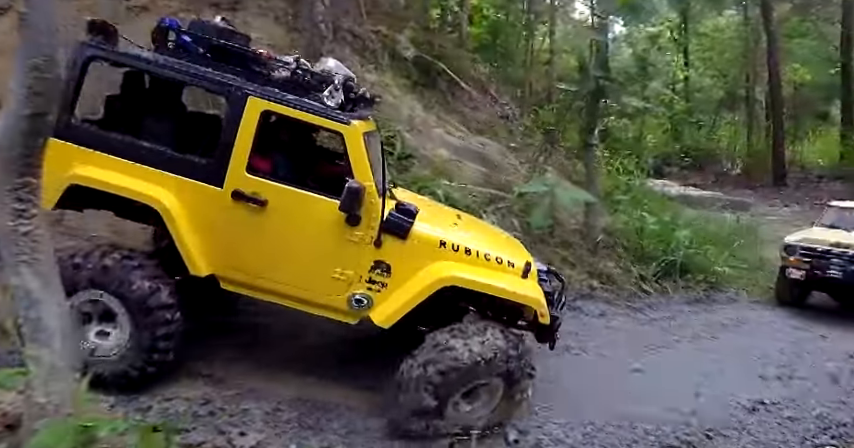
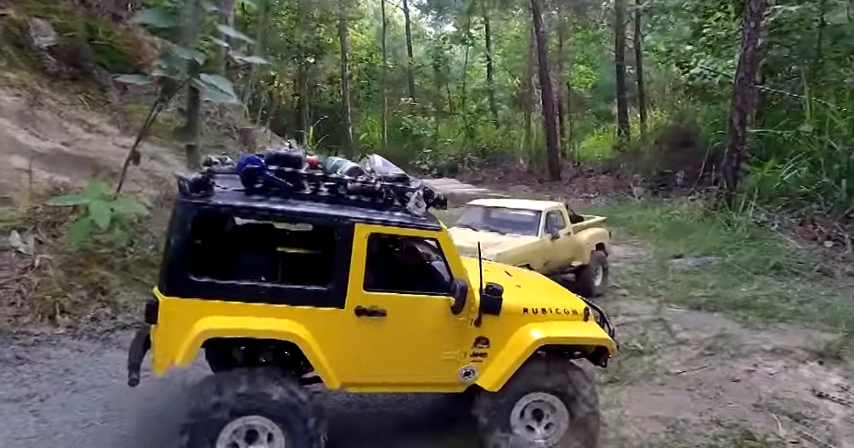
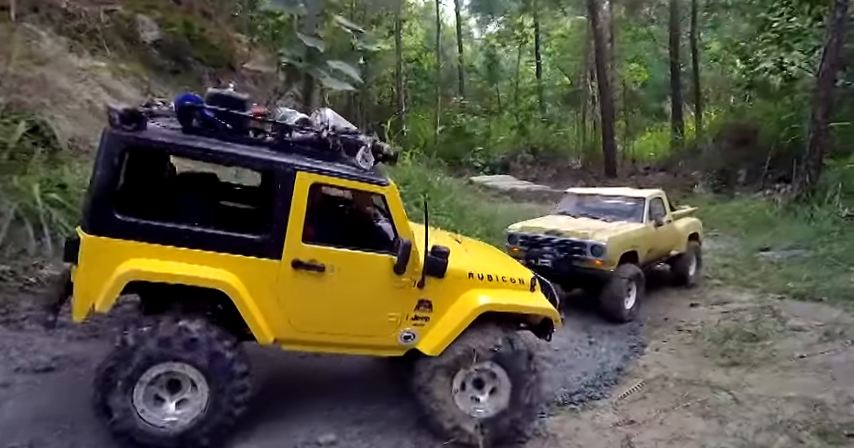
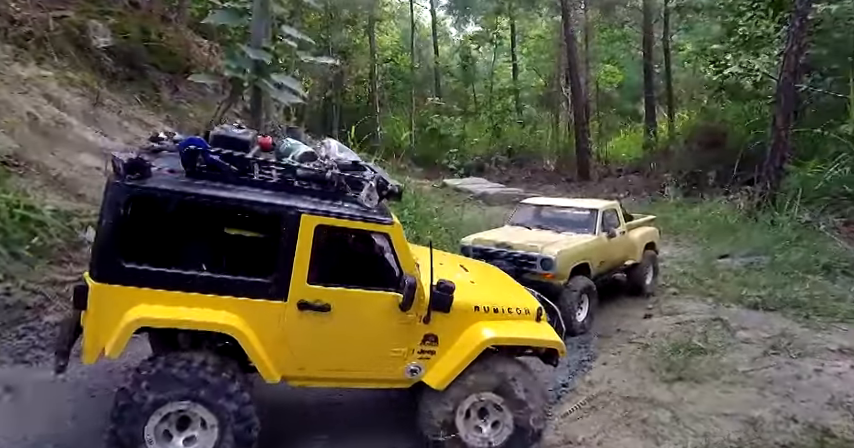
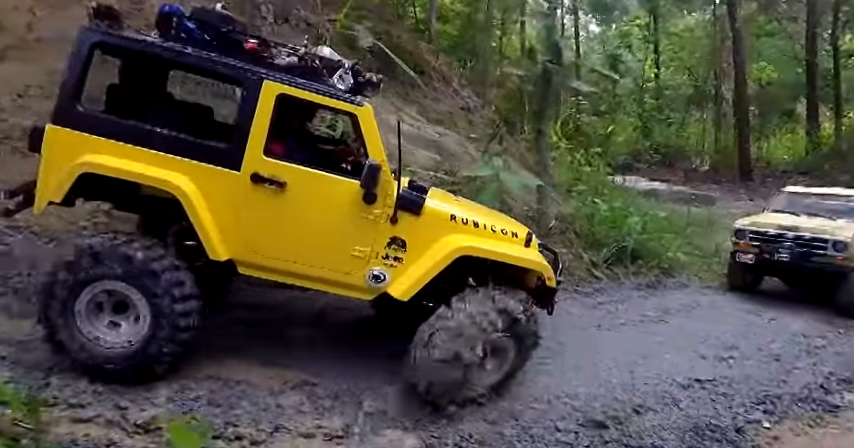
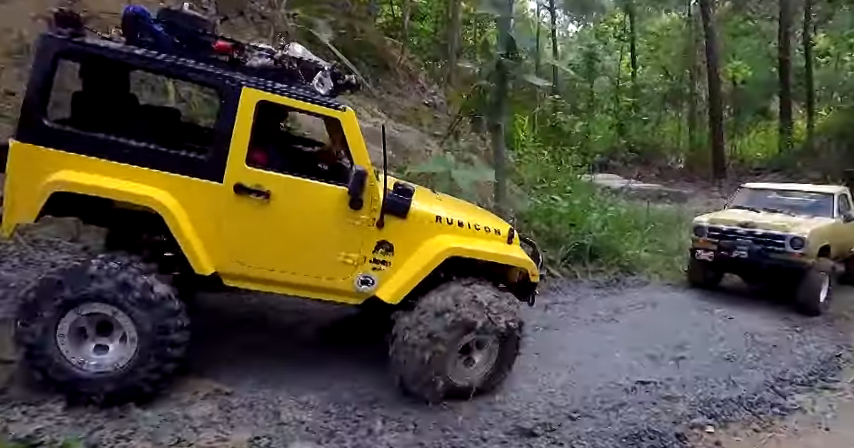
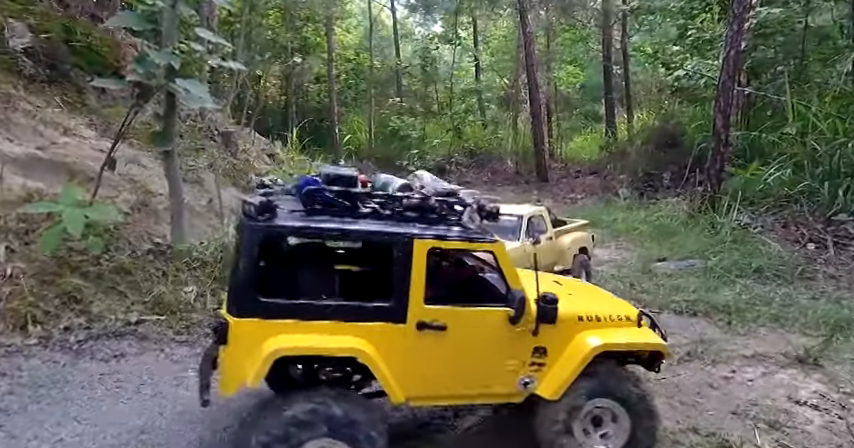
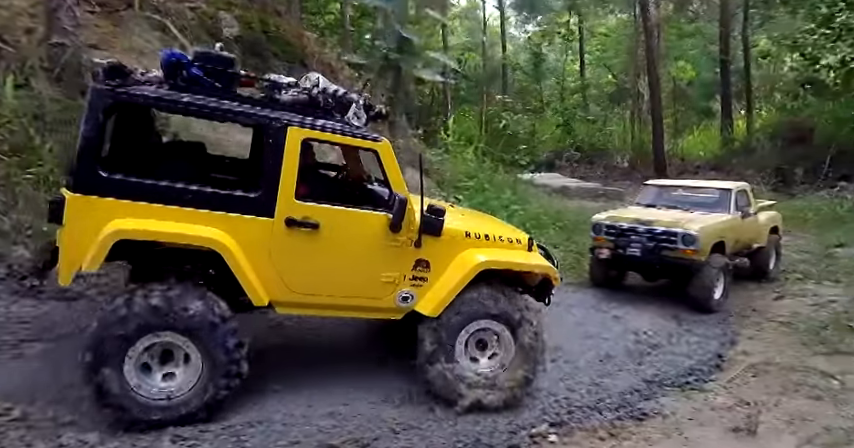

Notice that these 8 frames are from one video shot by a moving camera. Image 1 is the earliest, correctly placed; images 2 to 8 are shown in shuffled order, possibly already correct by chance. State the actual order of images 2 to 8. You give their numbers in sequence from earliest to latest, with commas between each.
5, 6, 8, 3, 4, 2, 7
